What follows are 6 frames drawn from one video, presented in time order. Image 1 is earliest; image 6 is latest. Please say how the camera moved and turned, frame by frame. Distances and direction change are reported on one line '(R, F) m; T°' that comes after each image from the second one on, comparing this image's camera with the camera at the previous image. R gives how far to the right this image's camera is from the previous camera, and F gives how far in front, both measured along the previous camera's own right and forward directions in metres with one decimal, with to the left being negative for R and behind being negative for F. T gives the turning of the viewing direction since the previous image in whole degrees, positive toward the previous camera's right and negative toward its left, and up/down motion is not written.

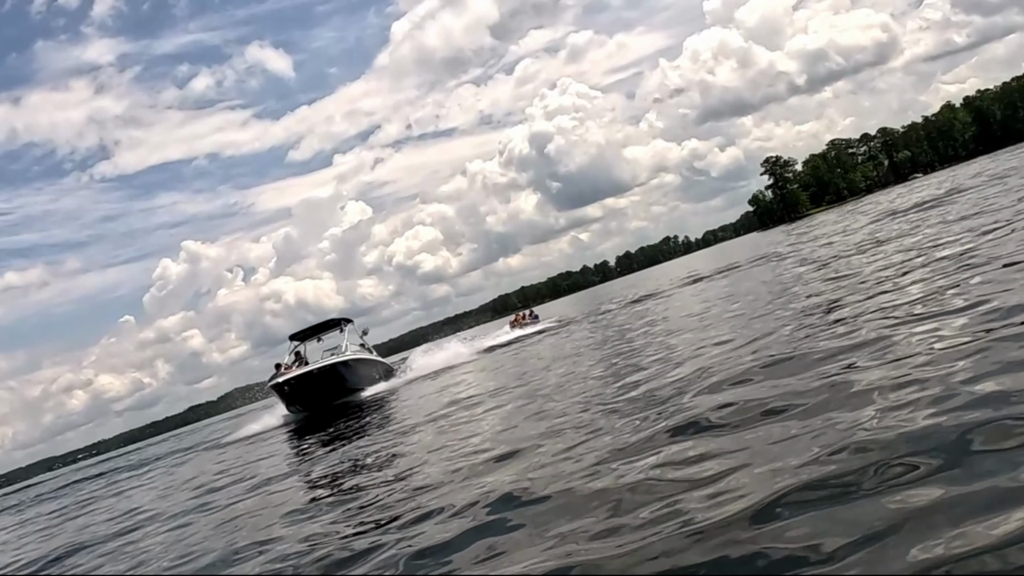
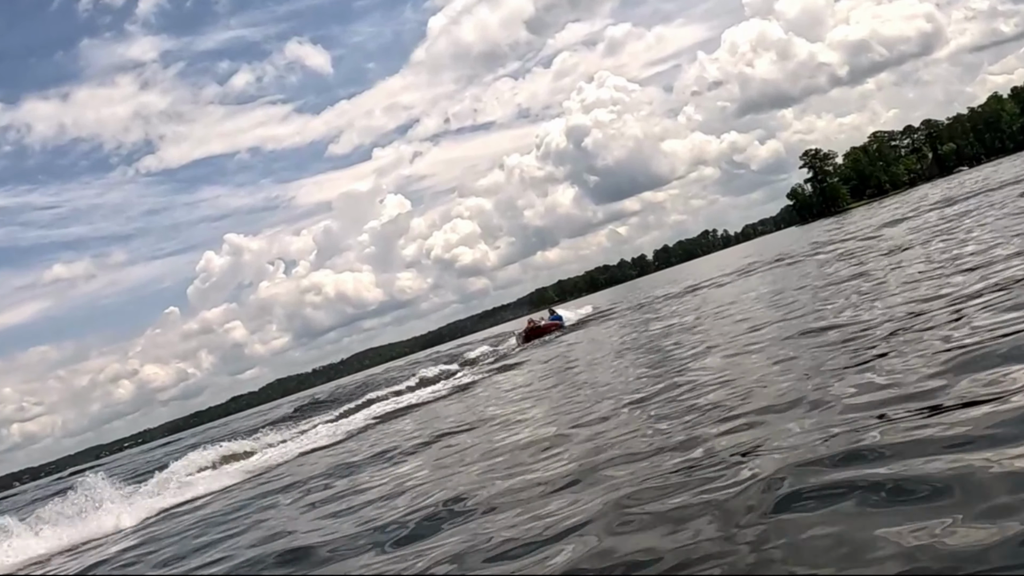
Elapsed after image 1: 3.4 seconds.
(+1.1, -2.6) m; -2°
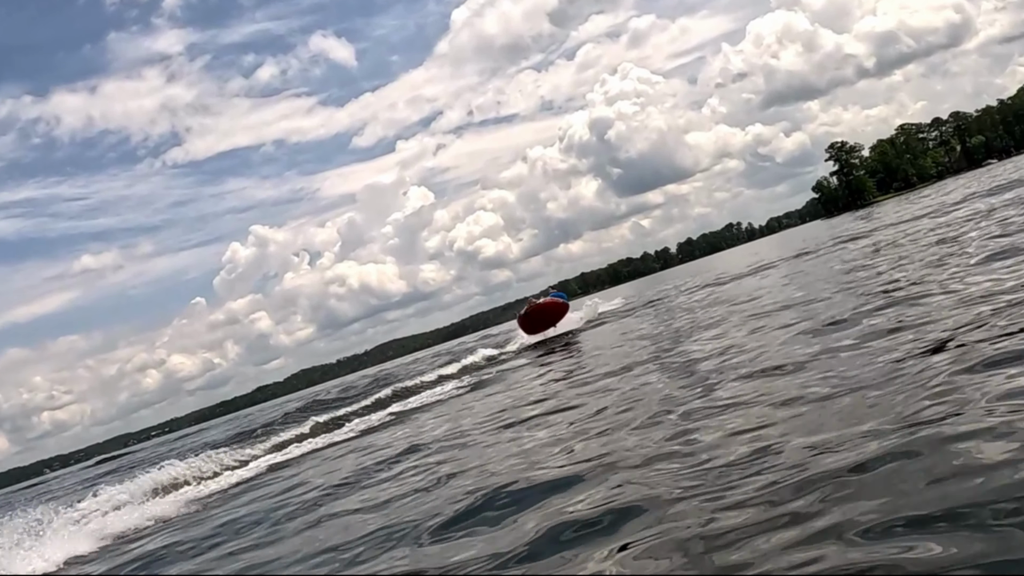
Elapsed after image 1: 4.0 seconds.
(-0.1, -1.6) m; -1°
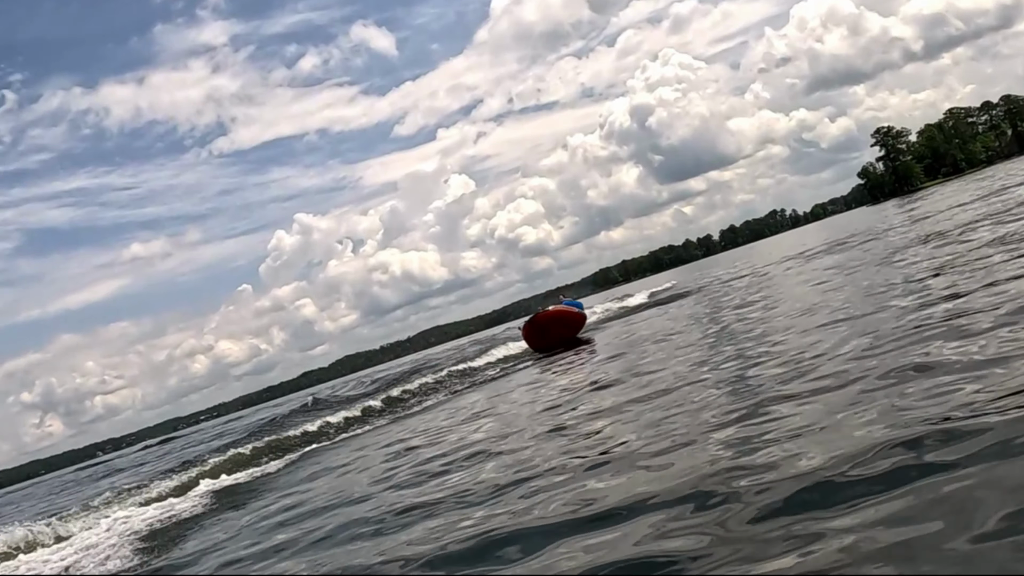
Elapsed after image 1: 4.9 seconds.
(-1.5, -2.5) m; -2°
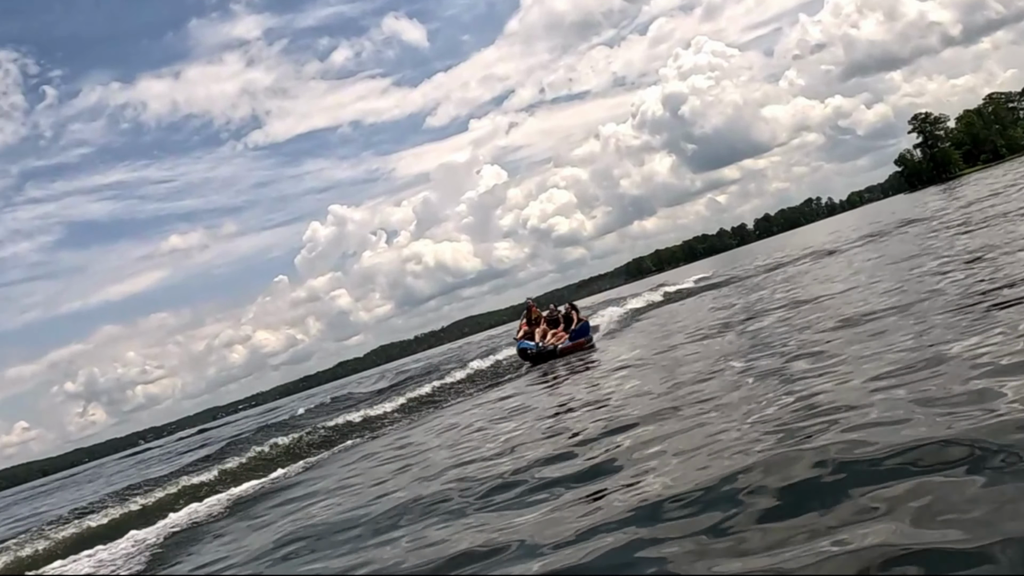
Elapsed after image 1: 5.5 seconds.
(-1.6, -1.9) m; -2°
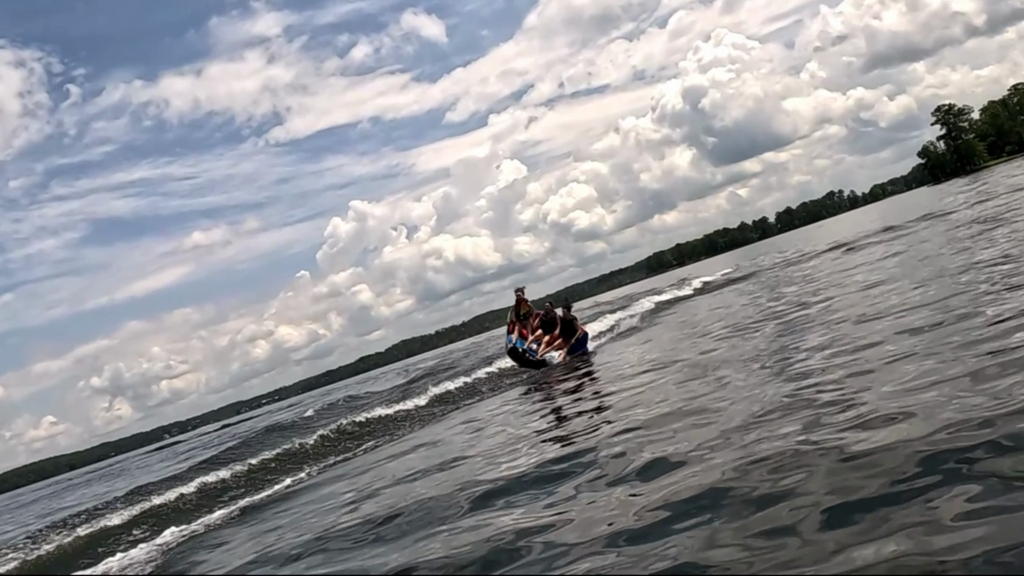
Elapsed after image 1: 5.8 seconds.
(-1.5, -1.3) m; -1°
